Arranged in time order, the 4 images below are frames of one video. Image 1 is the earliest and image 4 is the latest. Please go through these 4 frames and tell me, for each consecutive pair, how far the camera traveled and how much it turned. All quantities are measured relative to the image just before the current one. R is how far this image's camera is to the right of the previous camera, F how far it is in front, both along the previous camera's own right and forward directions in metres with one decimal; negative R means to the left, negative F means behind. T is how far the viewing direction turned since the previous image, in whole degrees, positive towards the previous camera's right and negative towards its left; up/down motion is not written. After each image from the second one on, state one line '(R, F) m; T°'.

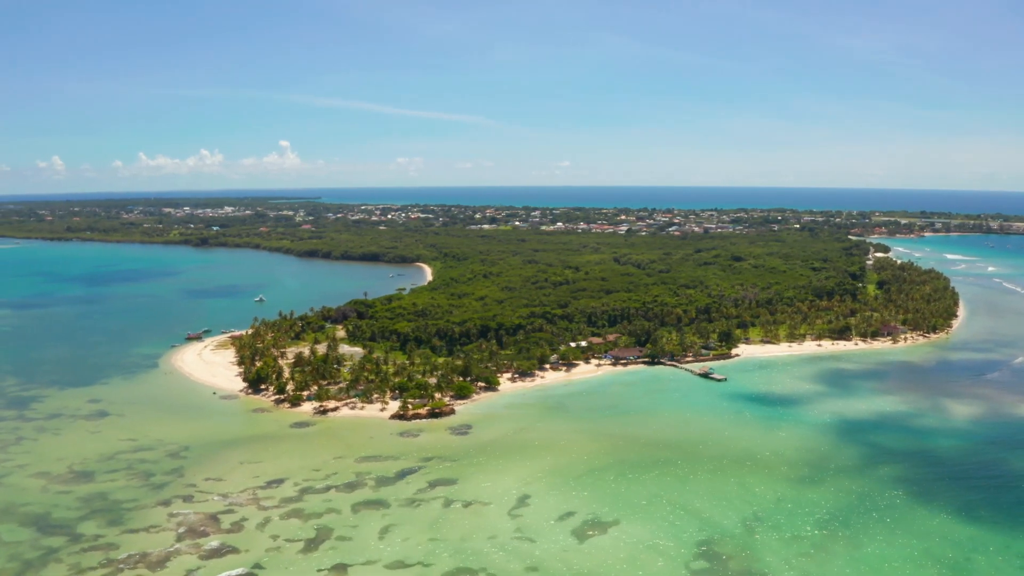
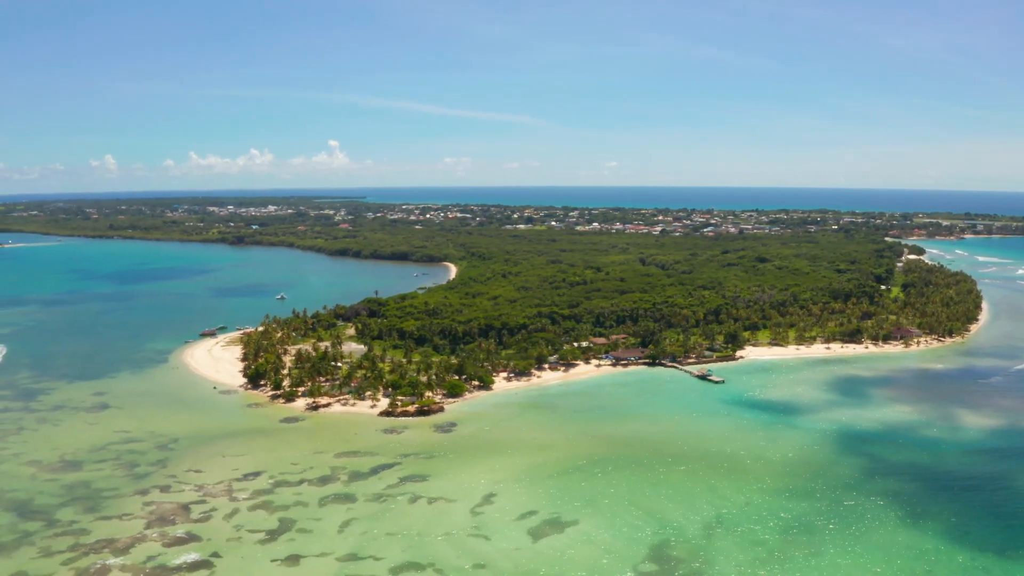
(+2.5, -0.4) m; -2°
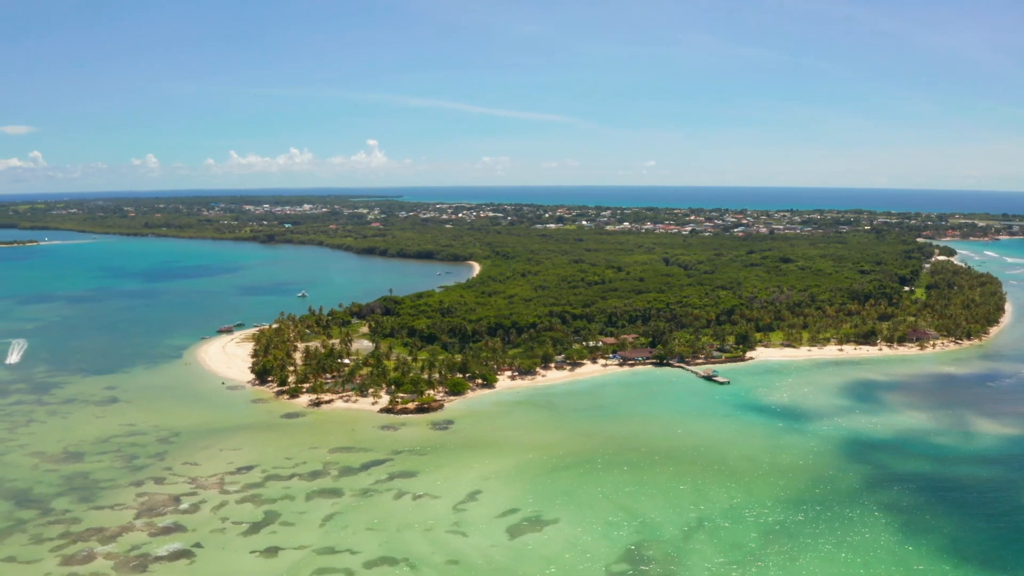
(+1.6, -0.1) m; -2°
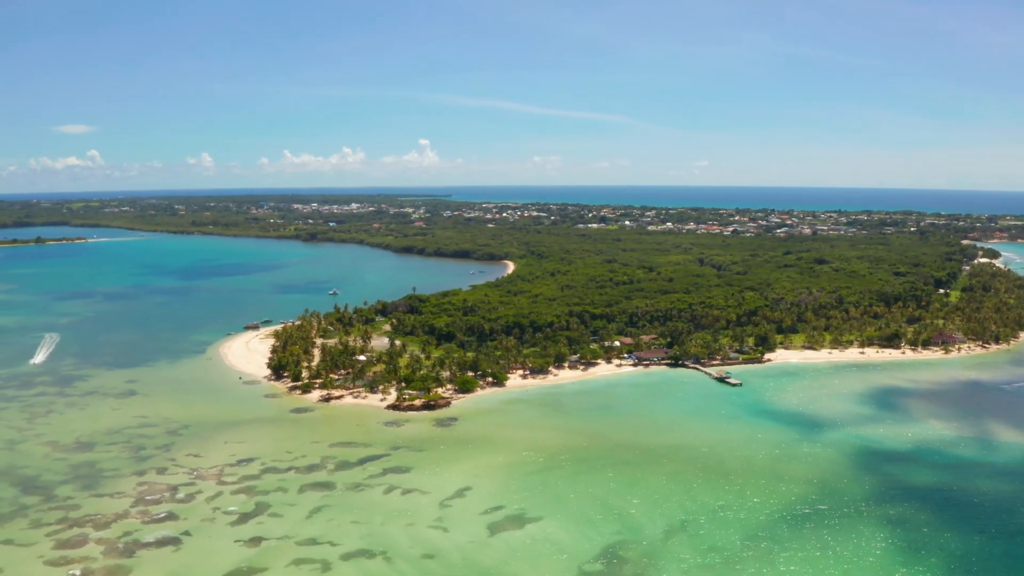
(+1.9, -0.1) m; -3°
